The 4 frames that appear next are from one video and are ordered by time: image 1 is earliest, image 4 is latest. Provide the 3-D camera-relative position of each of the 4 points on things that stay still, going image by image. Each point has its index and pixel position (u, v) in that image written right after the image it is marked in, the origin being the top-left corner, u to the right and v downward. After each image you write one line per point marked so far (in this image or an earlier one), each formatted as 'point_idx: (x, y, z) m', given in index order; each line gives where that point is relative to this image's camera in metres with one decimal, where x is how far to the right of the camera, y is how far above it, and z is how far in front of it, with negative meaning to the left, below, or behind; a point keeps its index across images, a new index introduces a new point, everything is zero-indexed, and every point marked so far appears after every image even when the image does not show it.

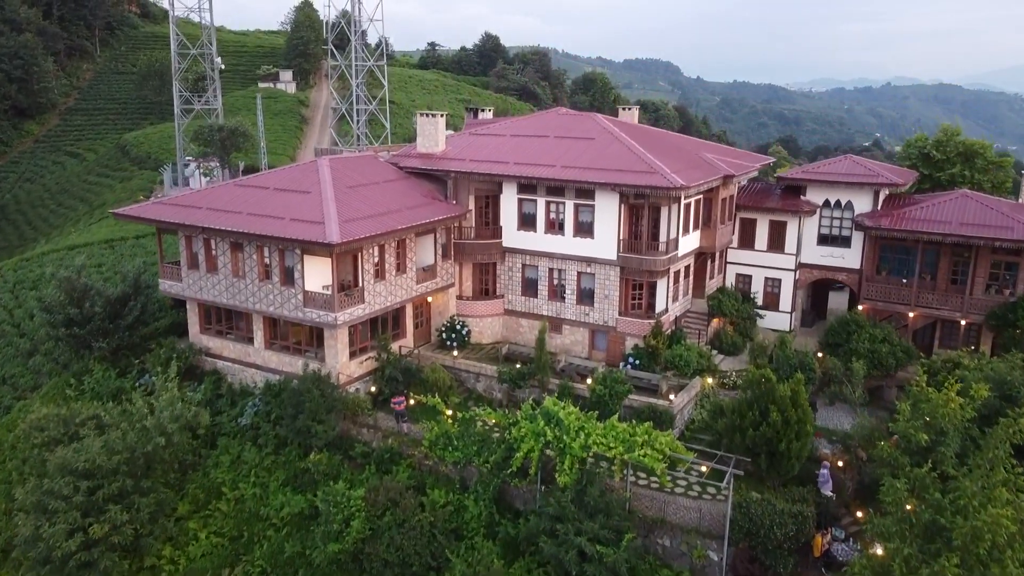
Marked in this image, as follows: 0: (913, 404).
0: (+9.7, -2.9, +19.4) m
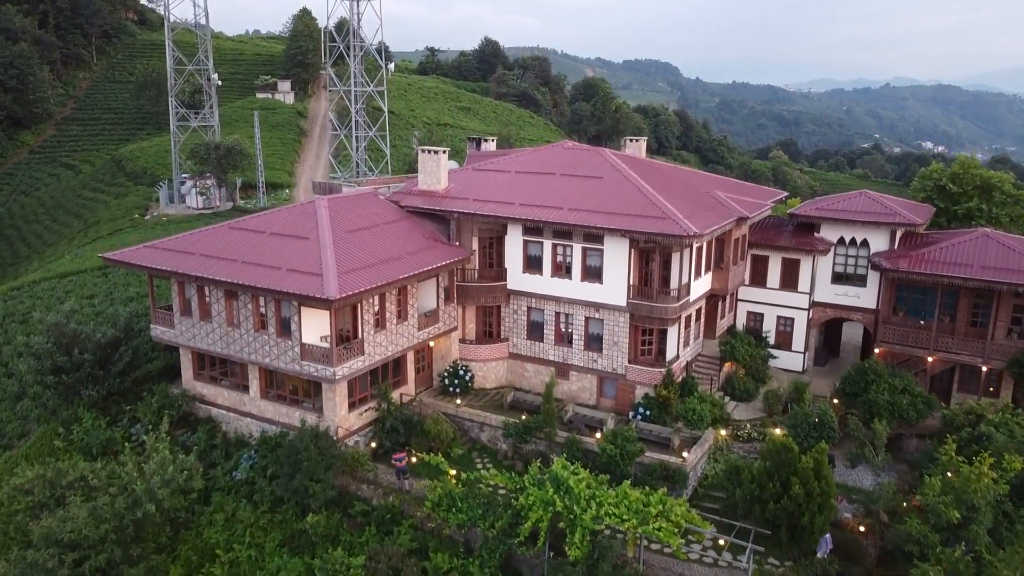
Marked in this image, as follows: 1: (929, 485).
0: (+9.9, -4.4, +18.4) m
1: (+9.4, -4.5, +18.2) m
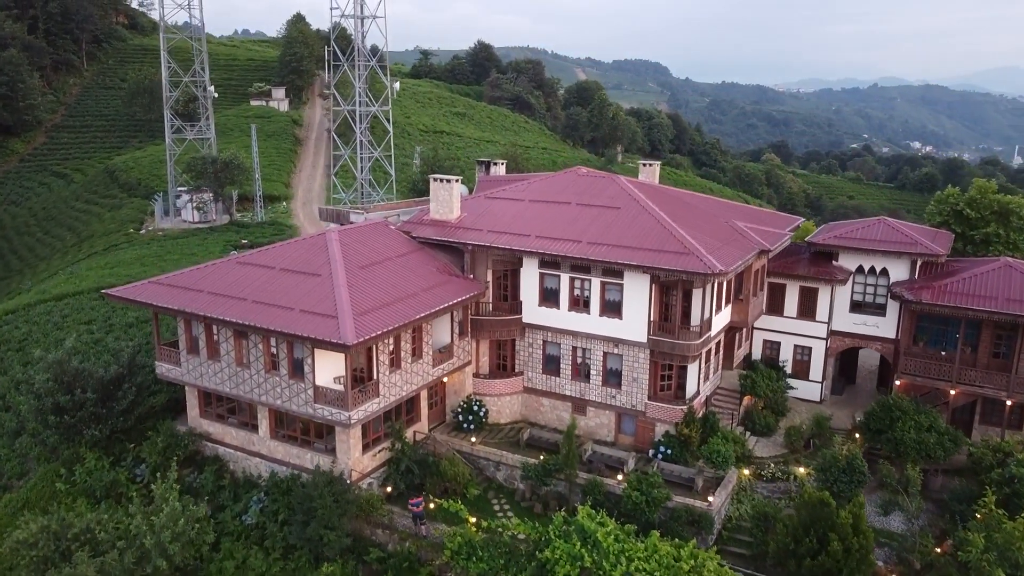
0: (+10.5, -5.4, +17.9) m
1: (+10.0, -5.5, +17.6) m
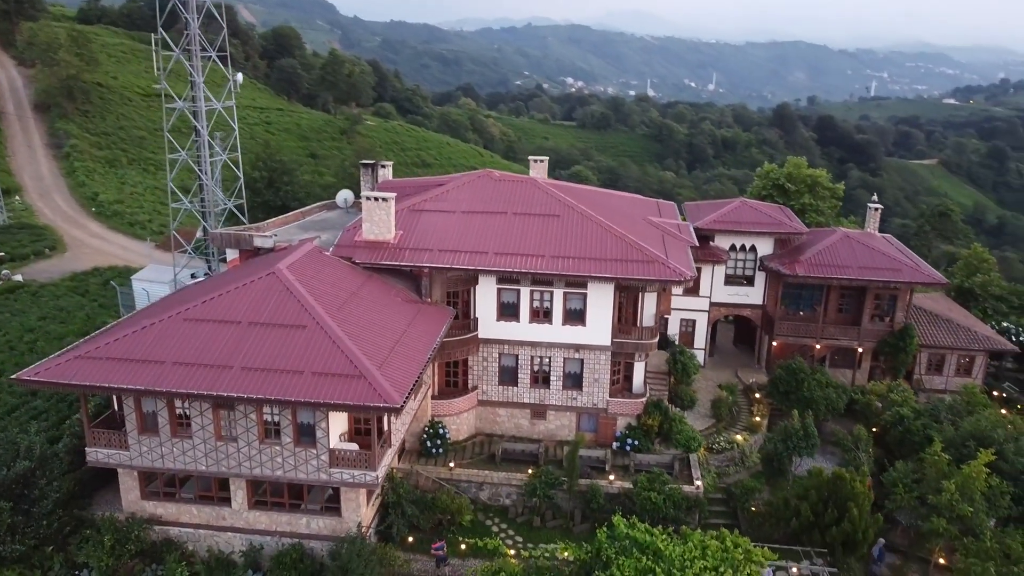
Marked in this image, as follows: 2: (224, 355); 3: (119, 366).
0: (+11.7, -5.2, +22.4) m
1: (+11.3, -5.3, +22.0) m
2: (-7.0, -1.6, +19.7) m
3: (-9.5, -1.9, +19.6) m
